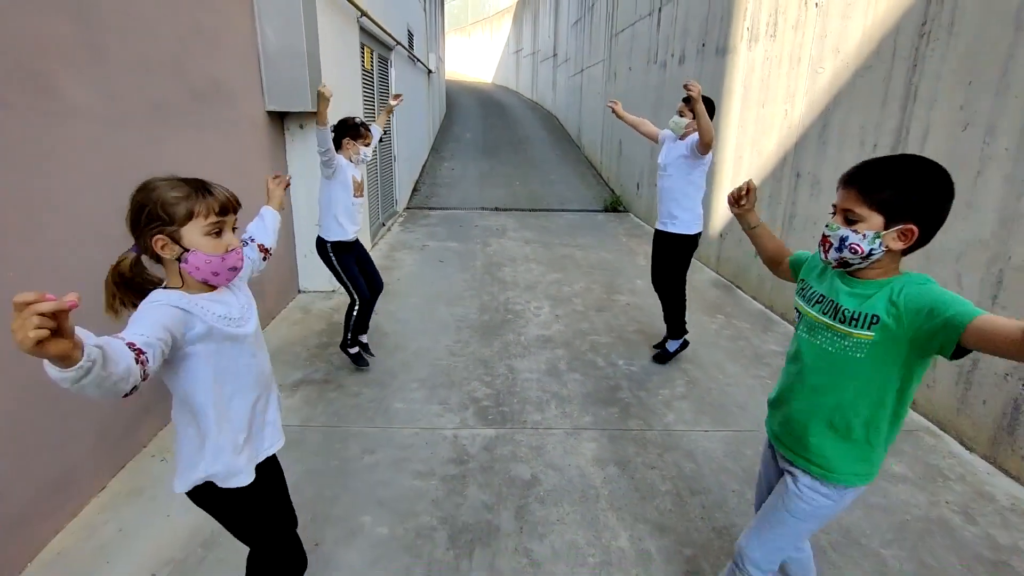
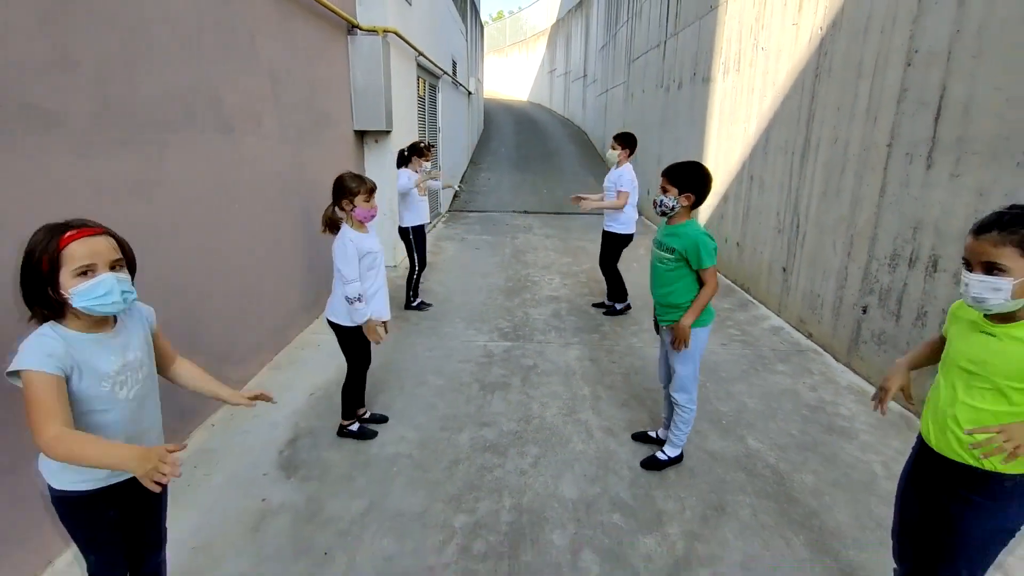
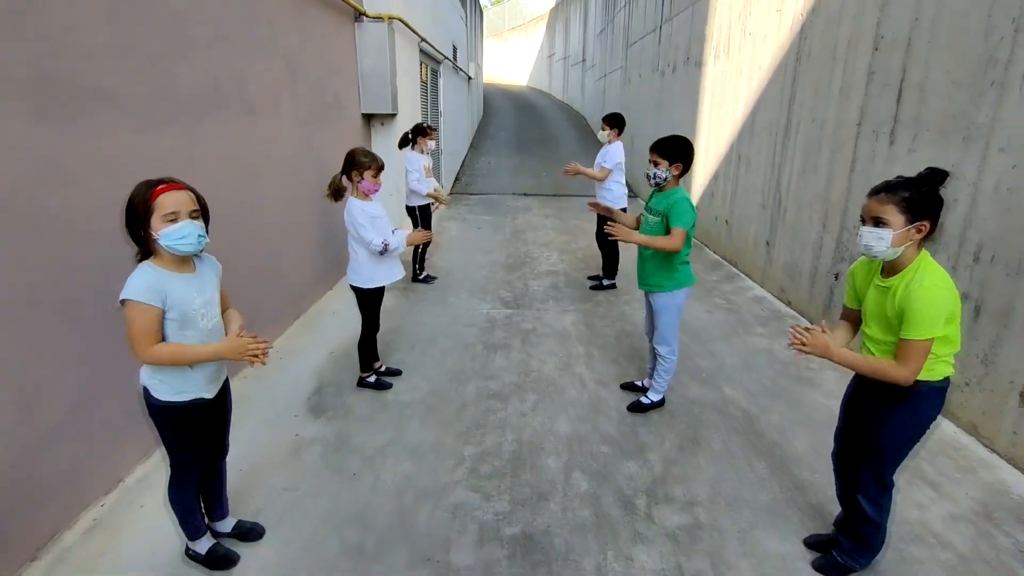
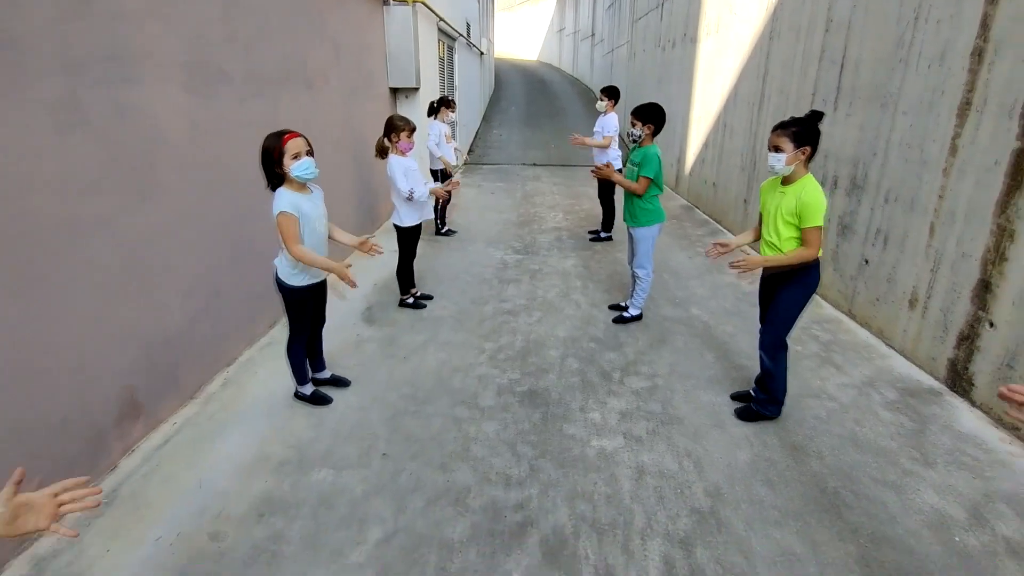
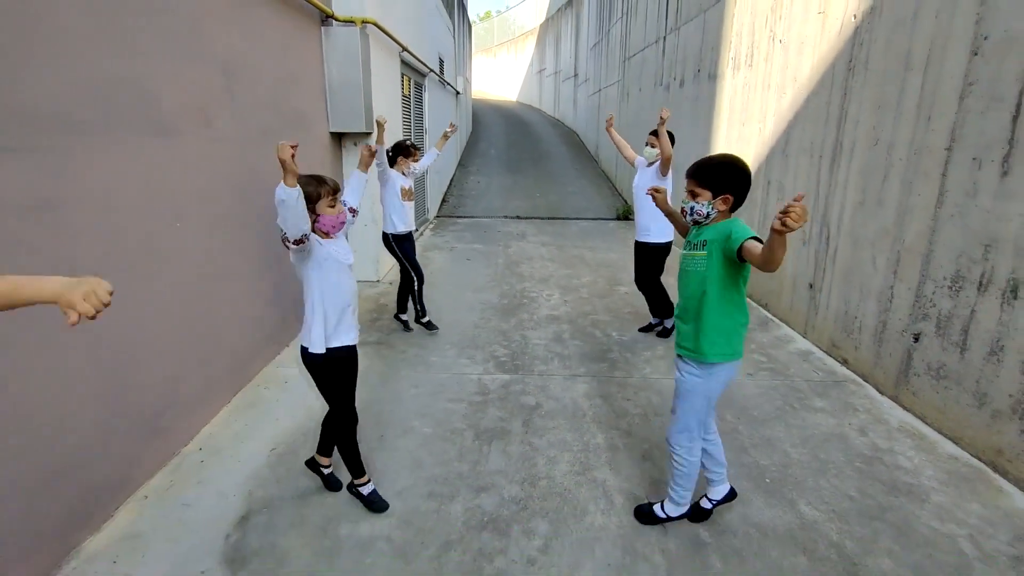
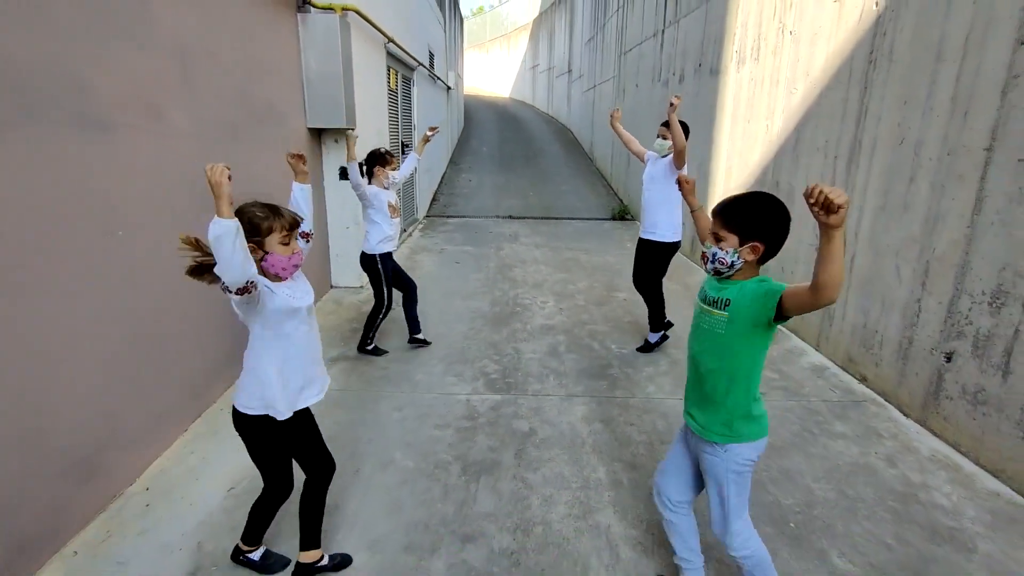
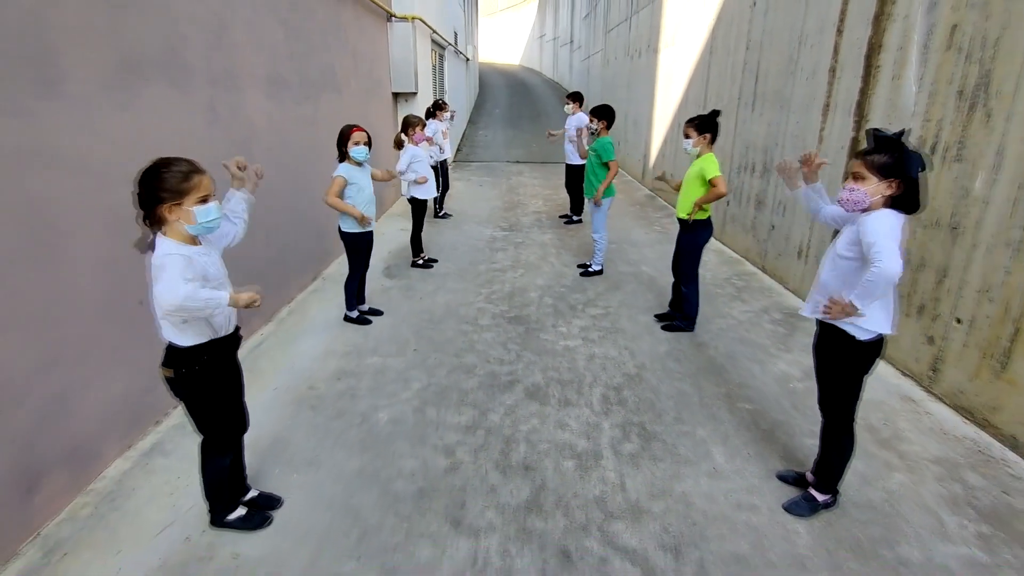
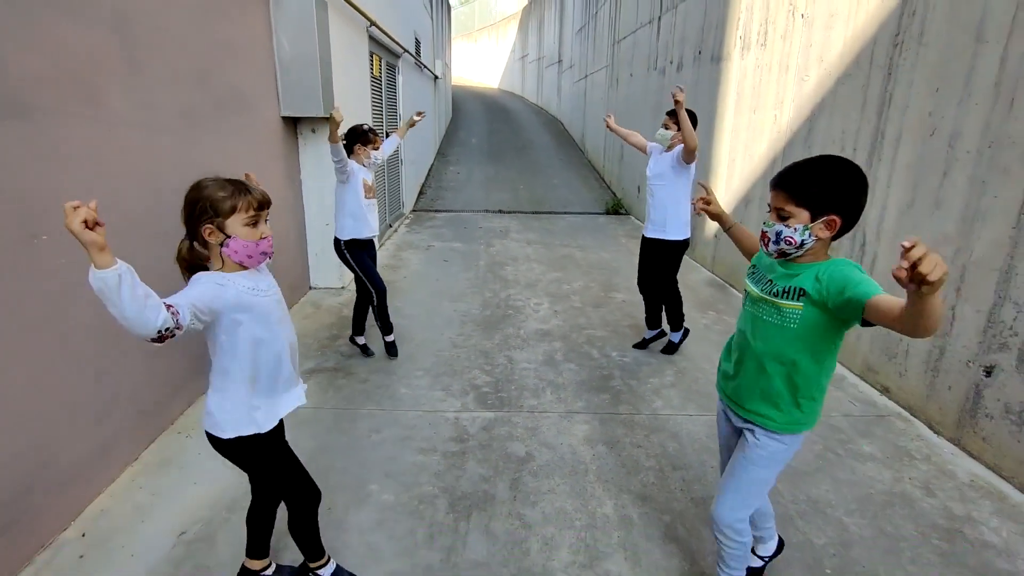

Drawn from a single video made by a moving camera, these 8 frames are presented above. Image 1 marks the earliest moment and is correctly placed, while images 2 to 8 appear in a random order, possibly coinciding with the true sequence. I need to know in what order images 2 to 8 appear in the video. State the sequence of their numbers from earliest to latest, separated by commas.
8, 6, 5, 2, 3, 4, 7
